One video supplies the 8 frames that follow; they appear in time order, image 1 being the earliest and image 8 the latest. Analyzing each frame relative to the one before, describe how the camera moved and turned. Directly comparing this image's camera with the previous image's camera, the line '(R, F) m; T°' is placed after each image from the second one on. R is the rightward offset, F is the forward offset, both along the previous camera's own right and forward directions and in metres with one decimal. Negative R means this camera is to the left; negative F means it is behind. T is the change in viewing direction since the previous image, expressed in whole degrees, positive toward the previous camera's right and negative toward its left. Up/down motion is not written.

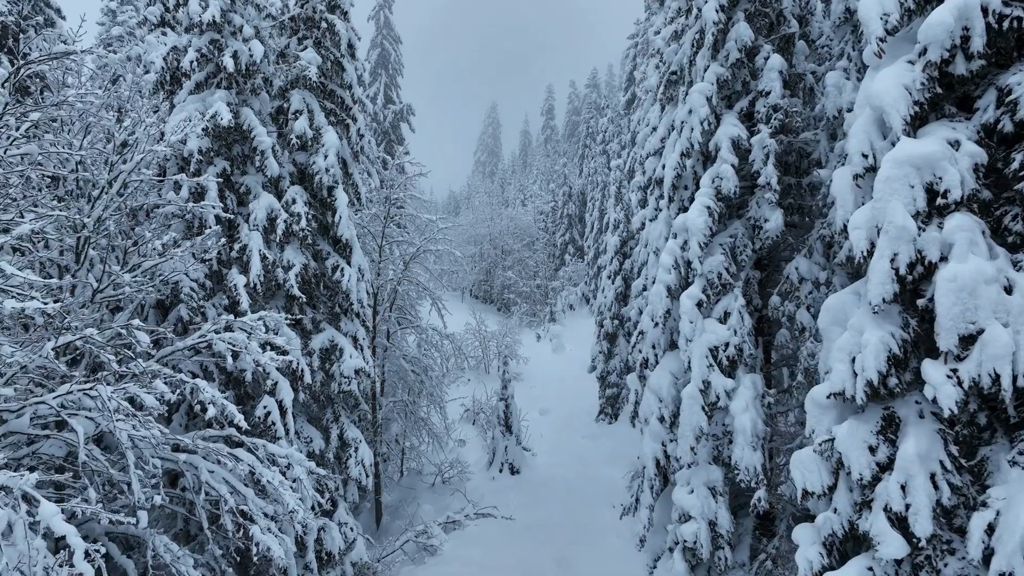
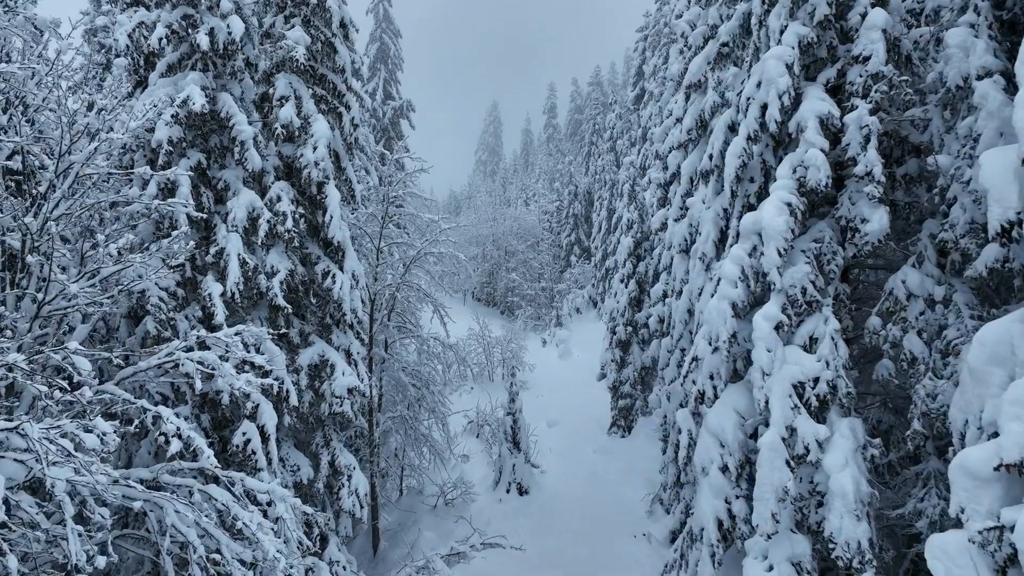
(-0.2, +1.1) m; 0°
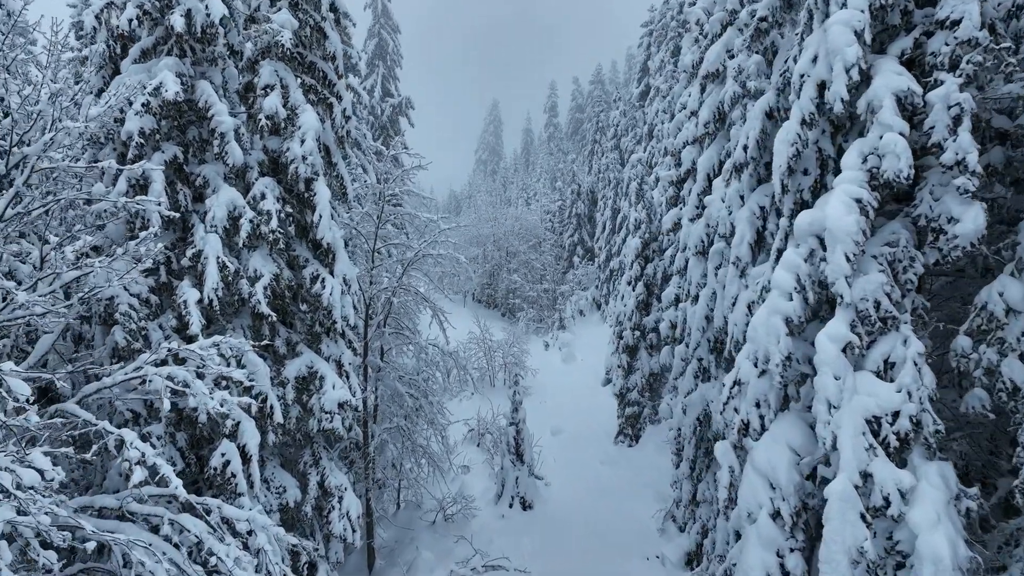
(-0.1, +0.7) m; 0°
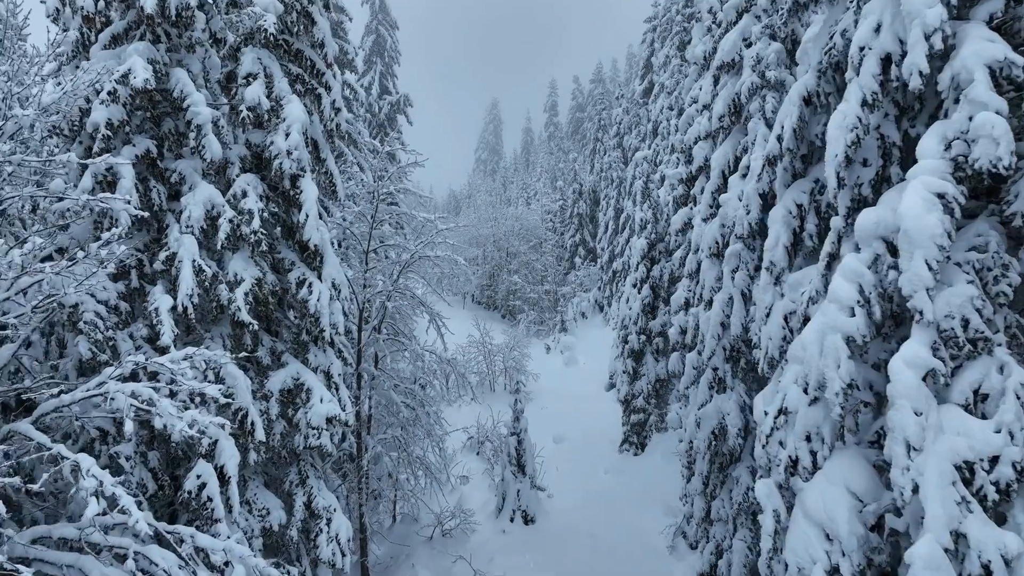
(0.0, +0.6) m; 0°
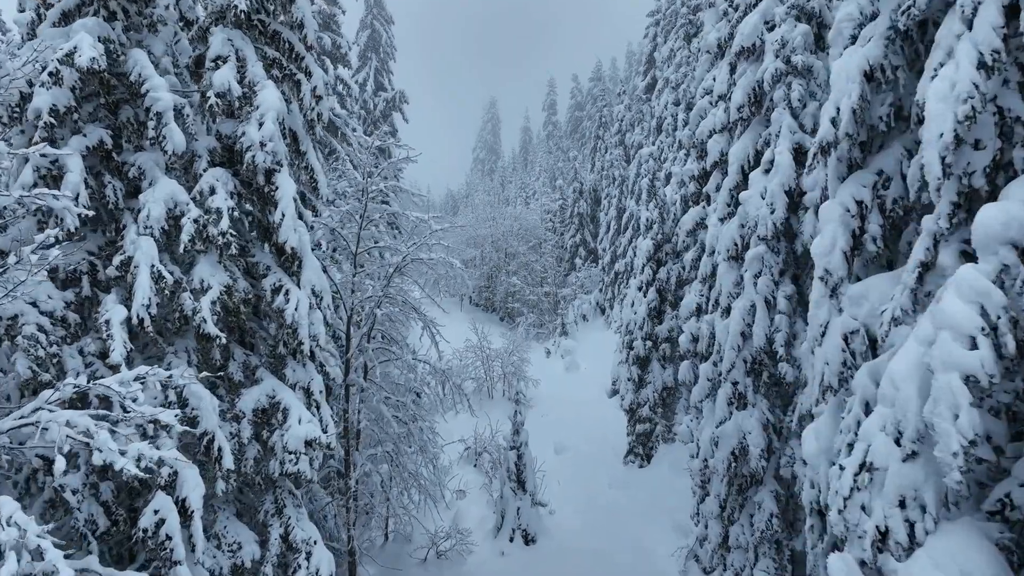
(0.0, +0.8) m; 0°
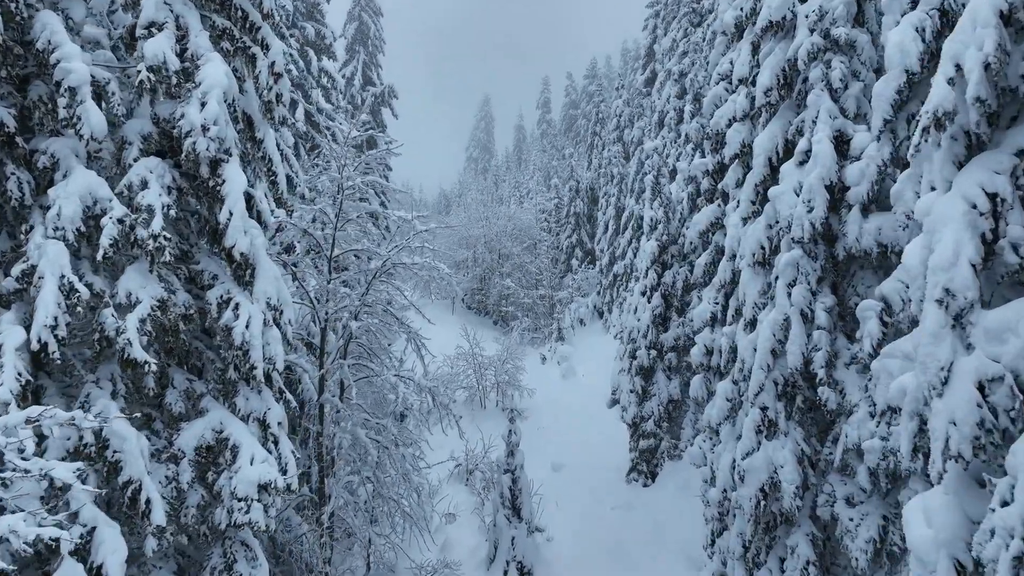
(0.0, +1.1) m; +1°
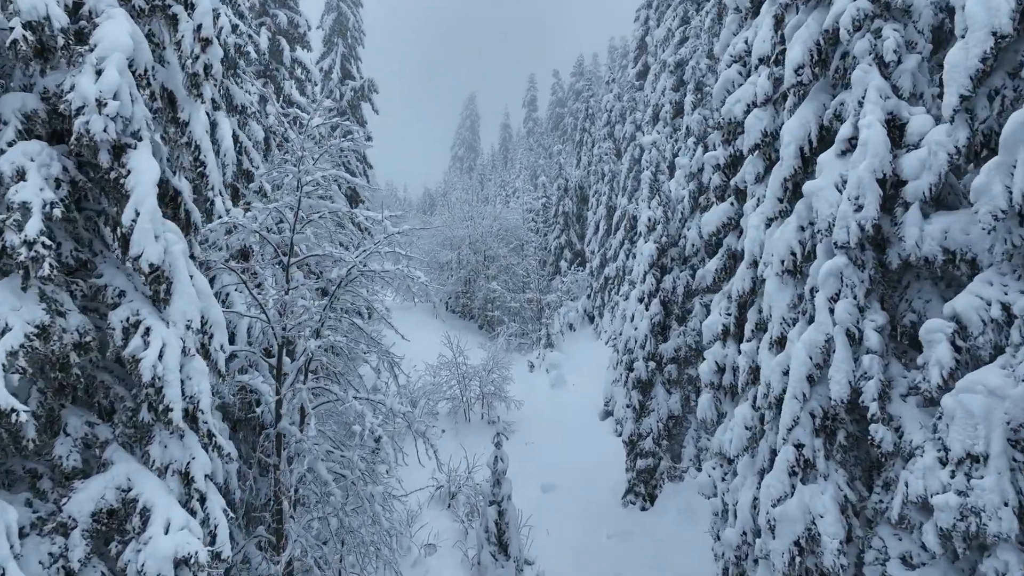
(0.0, +1.2) m; +1°
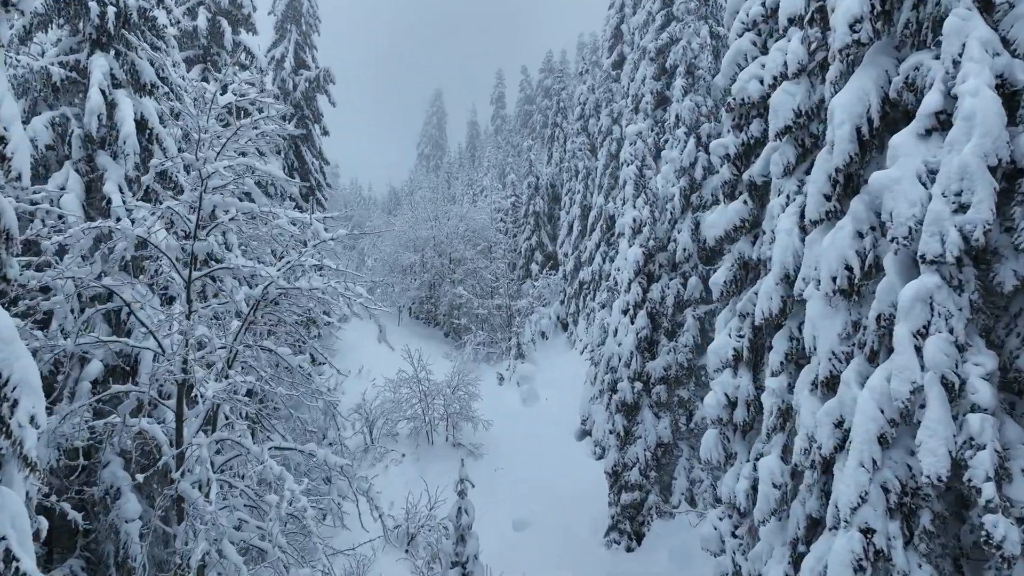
(0.0, +1.6) m; +3°
